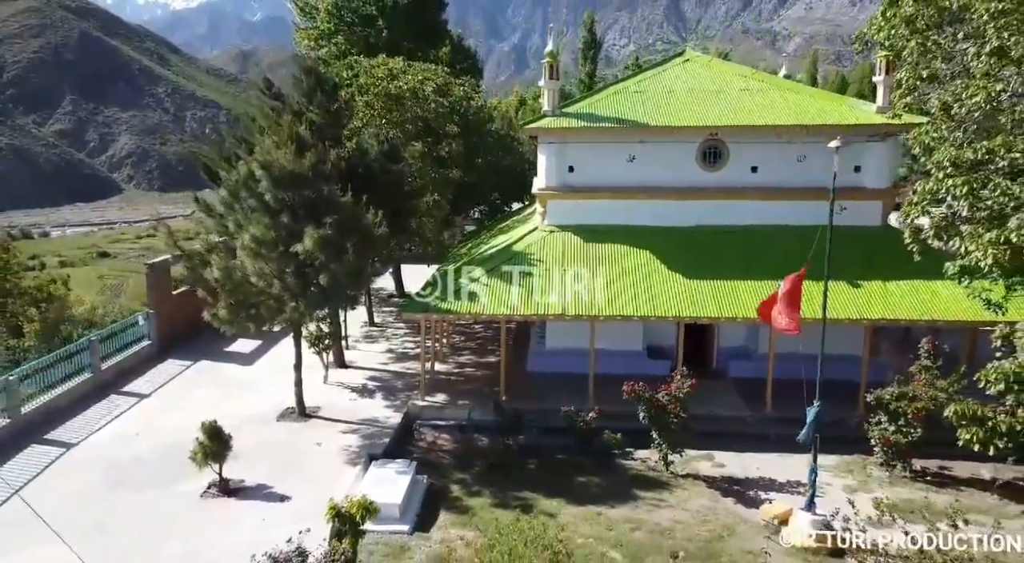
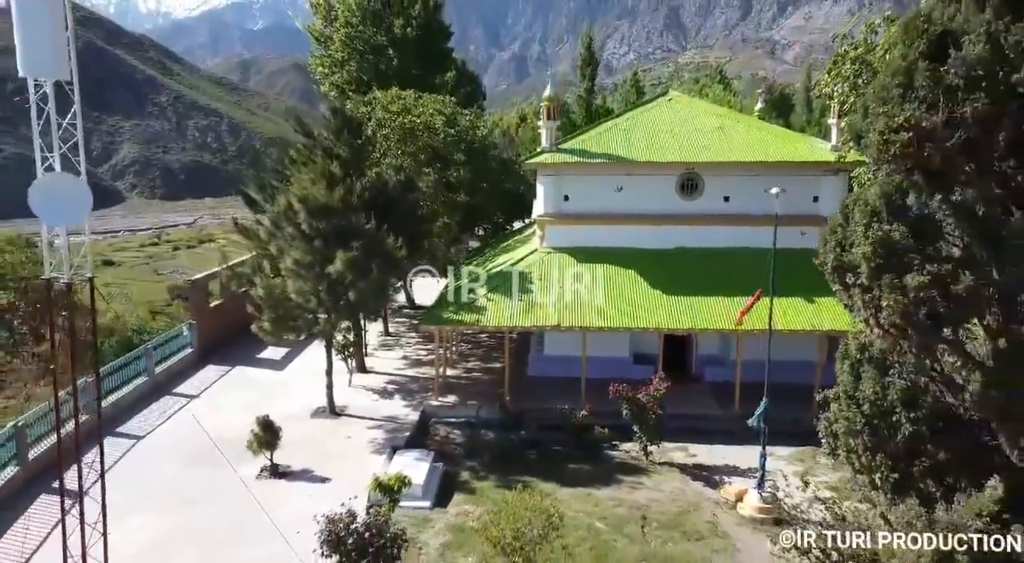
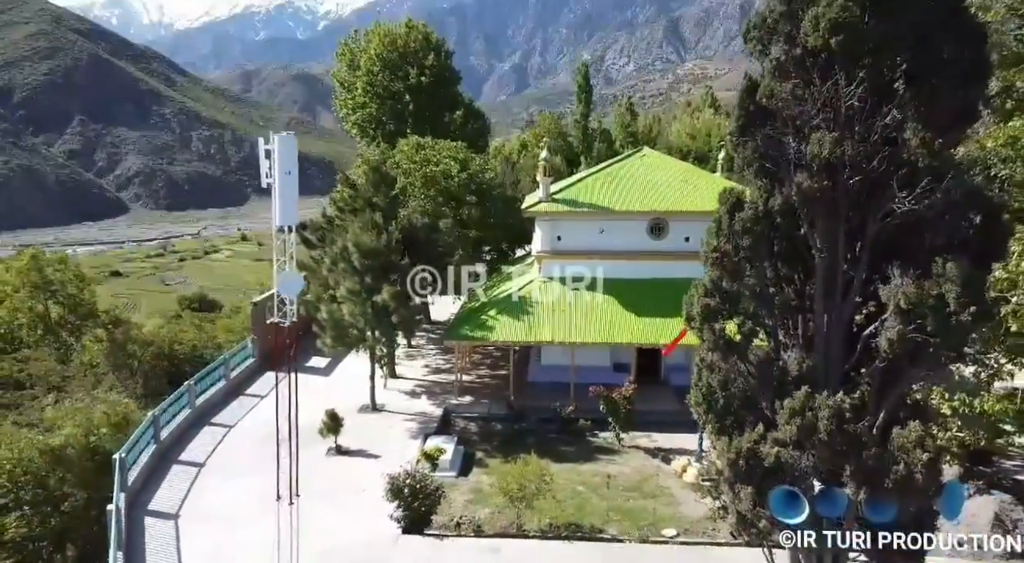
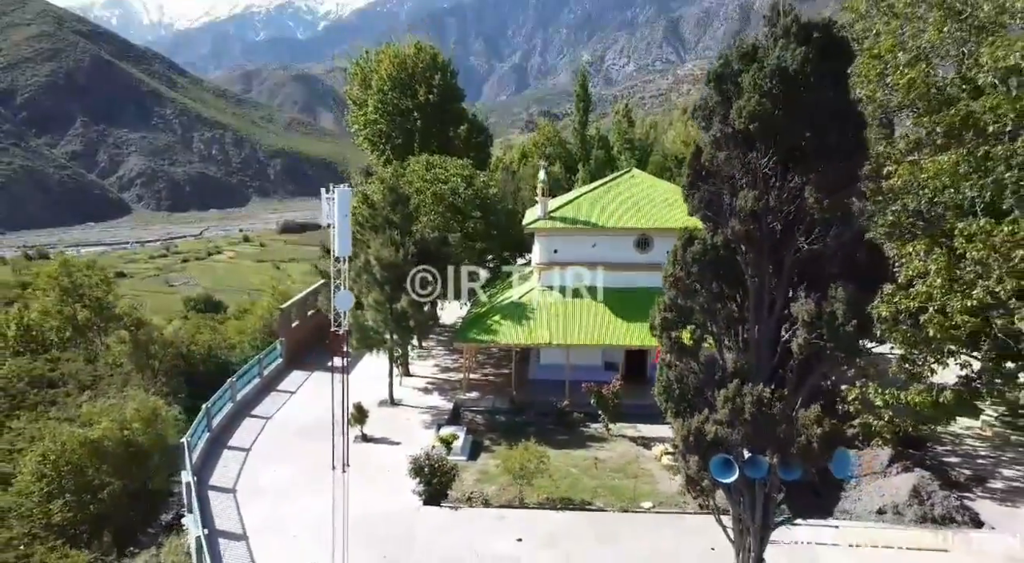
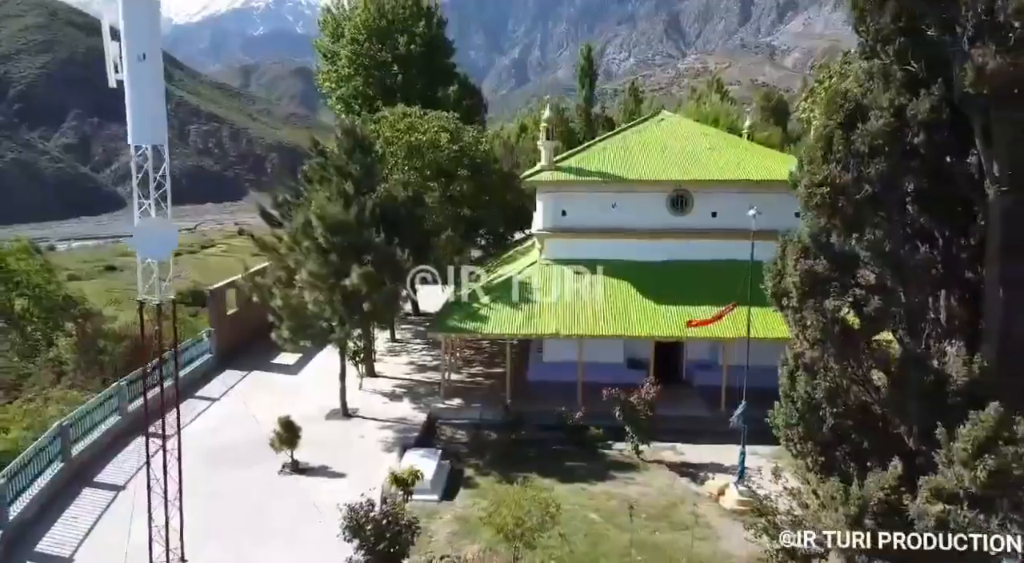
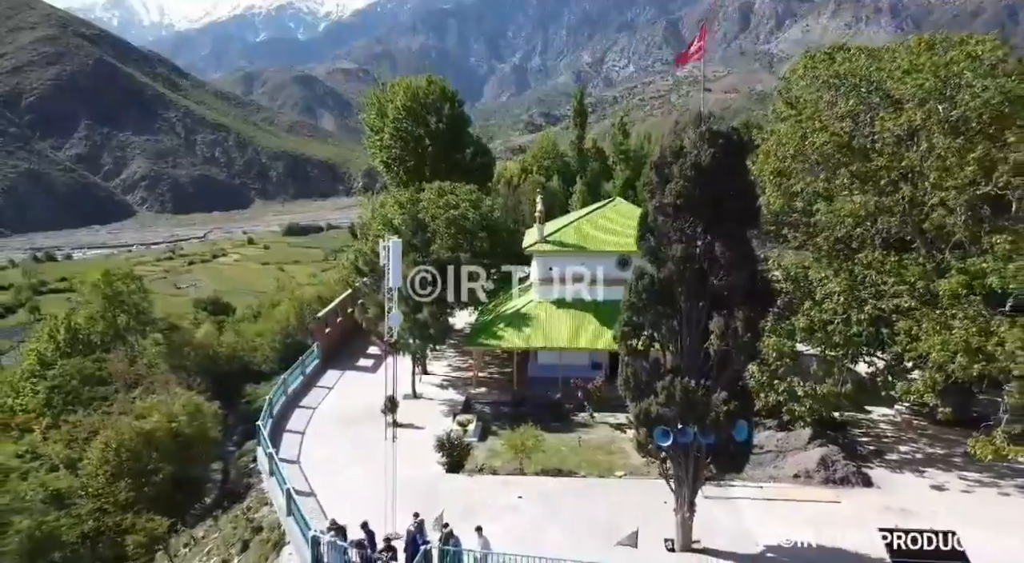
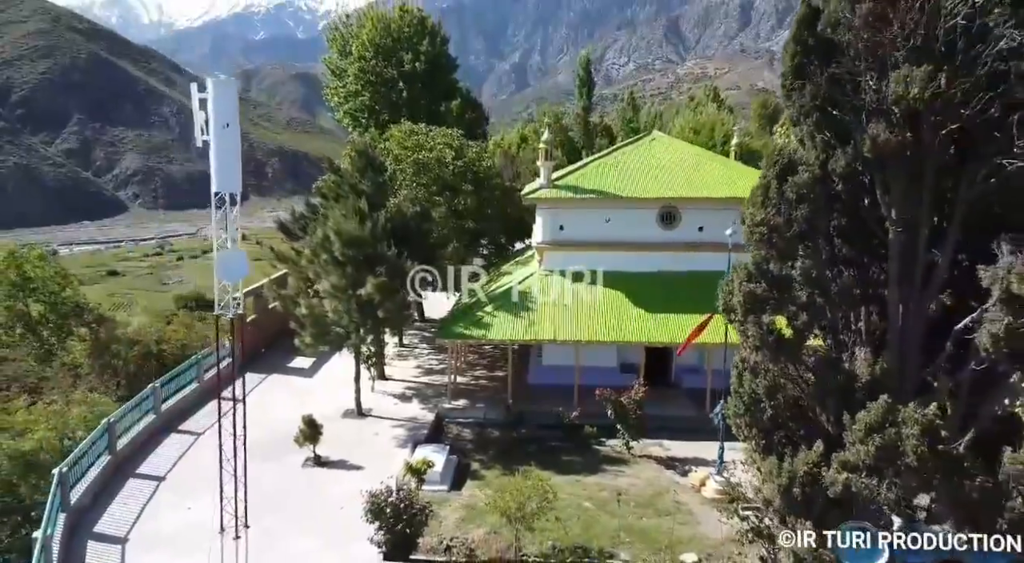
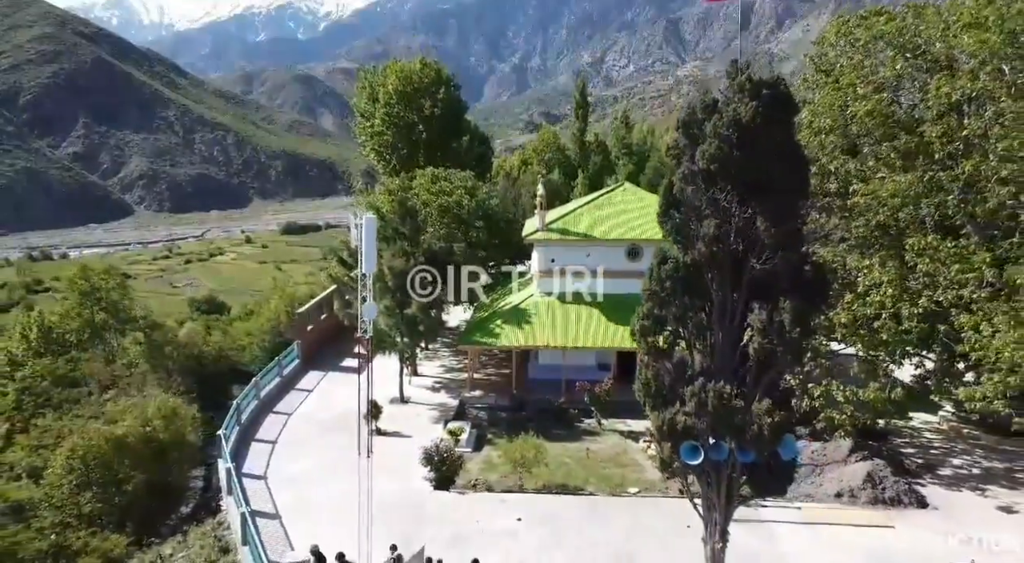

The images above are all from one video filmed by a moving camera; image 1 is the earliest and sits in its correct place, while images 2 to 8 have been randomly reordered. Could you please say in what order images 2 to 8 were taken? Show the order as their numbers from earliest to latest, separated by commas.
2, 5, 7, 3, 4, 8, 6
